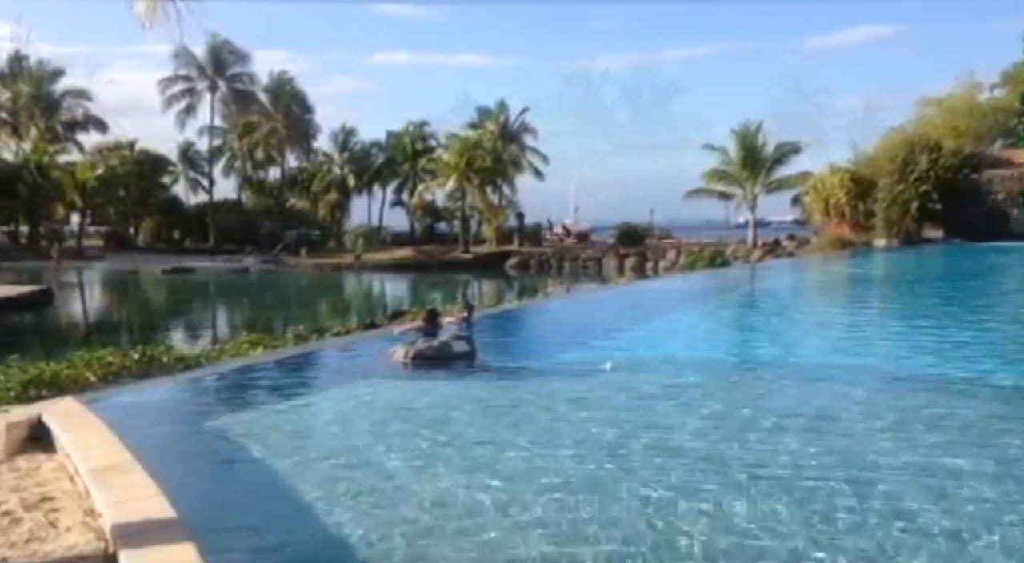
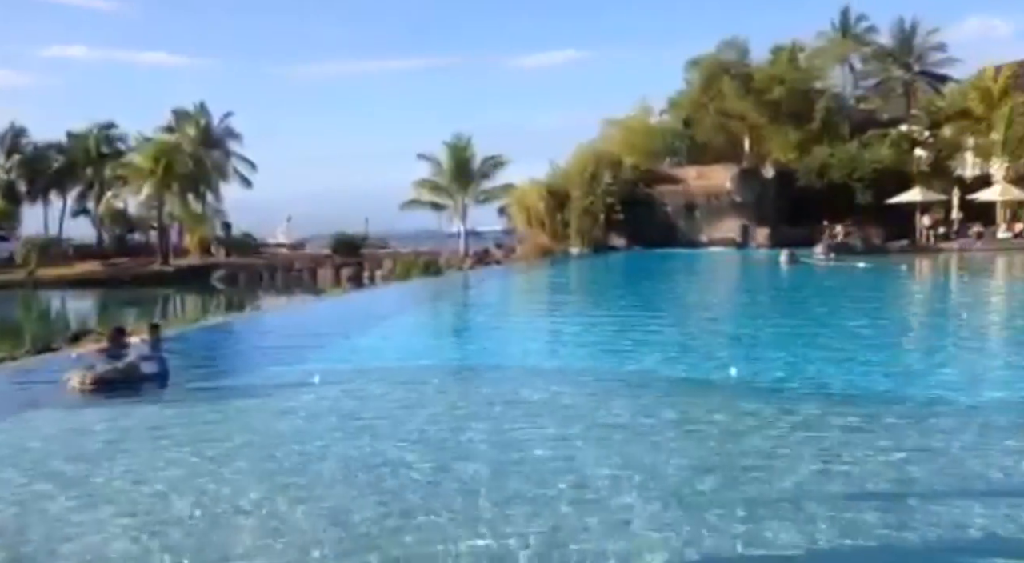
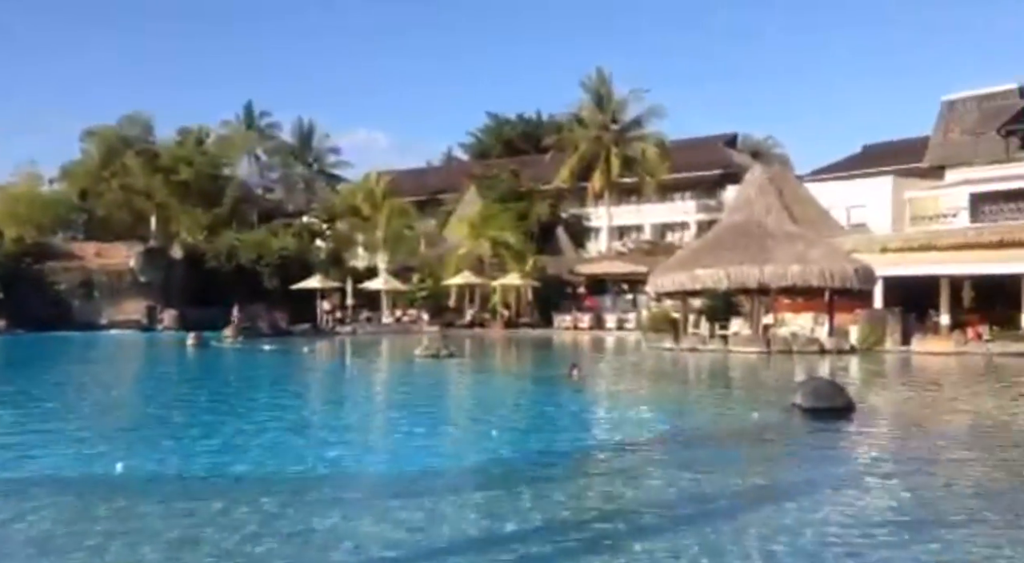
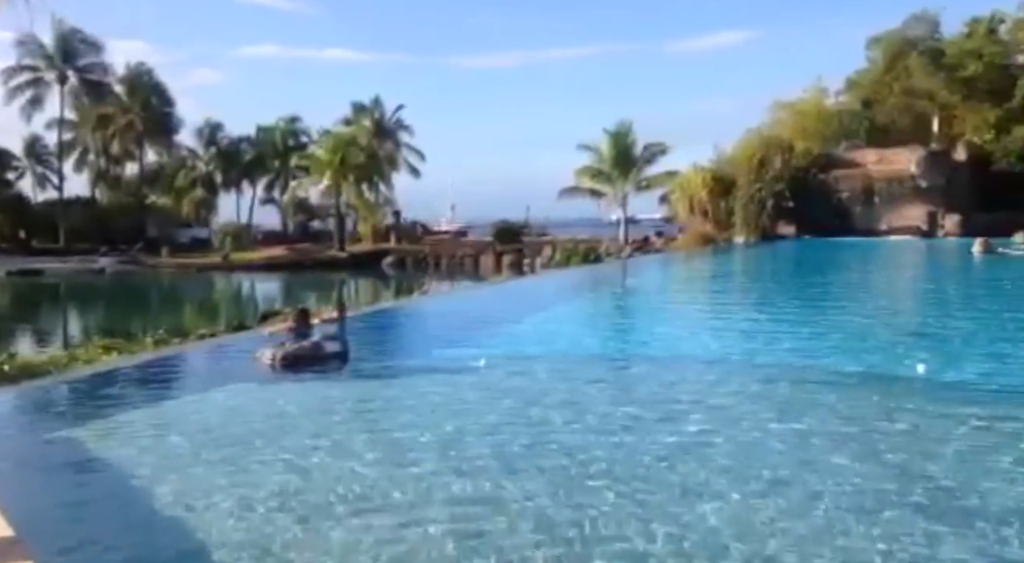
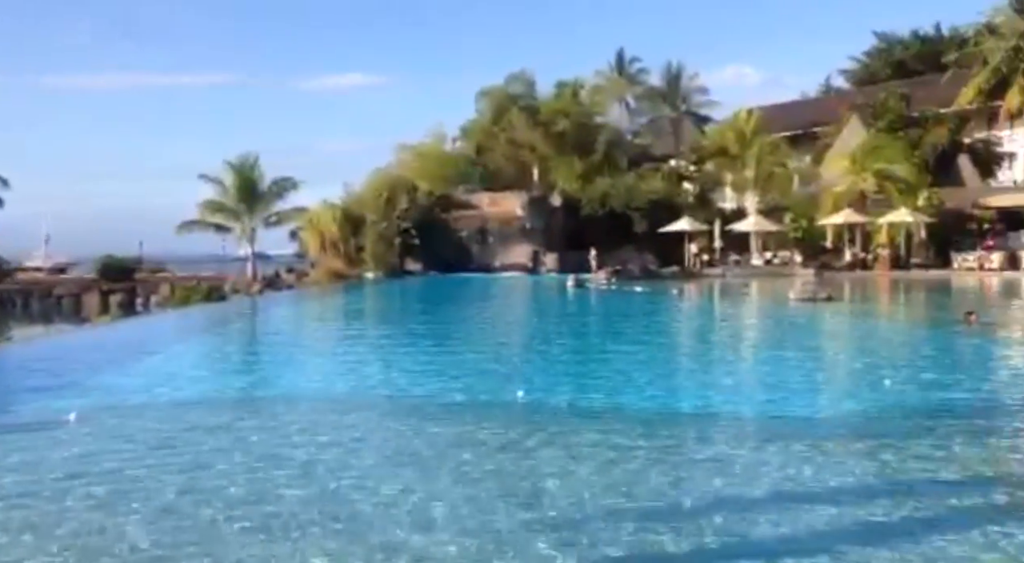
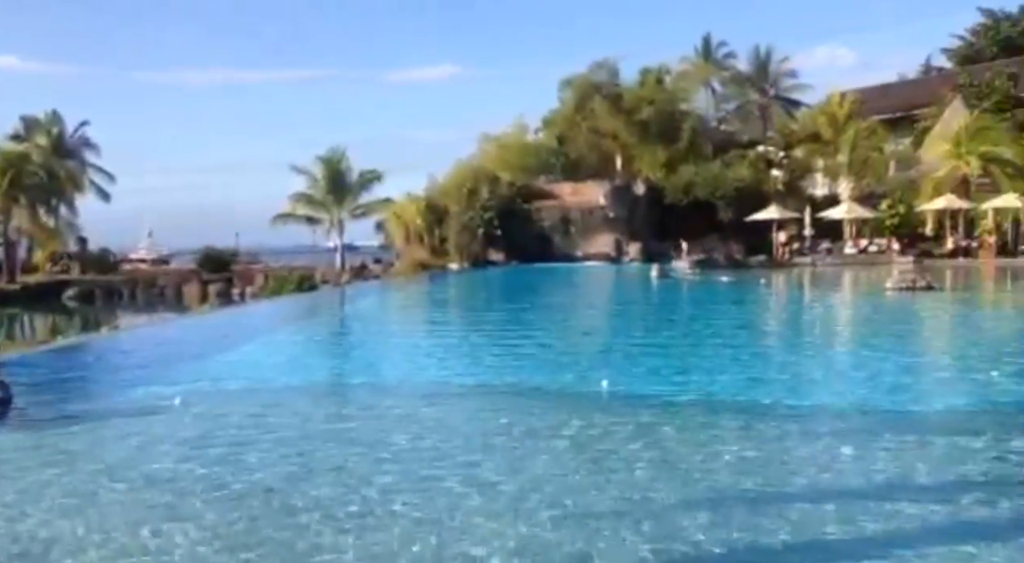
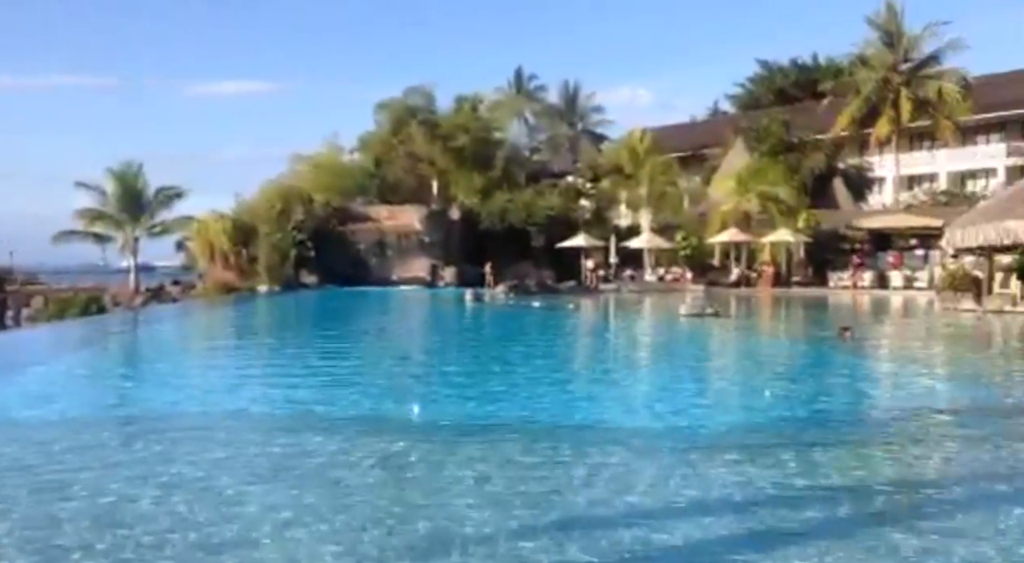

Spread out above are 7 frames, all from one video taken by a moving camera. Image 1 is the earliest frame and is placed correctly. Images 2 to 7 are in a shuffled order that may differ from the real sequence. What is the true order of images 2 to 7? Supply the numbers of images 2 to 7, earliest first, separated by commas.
4, 2, 6, 5, 7, 3
